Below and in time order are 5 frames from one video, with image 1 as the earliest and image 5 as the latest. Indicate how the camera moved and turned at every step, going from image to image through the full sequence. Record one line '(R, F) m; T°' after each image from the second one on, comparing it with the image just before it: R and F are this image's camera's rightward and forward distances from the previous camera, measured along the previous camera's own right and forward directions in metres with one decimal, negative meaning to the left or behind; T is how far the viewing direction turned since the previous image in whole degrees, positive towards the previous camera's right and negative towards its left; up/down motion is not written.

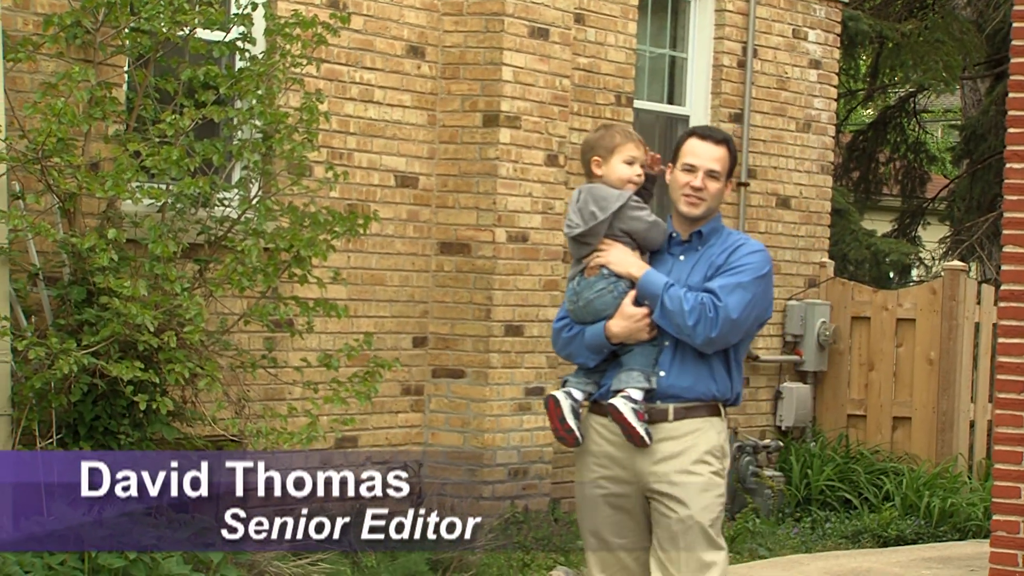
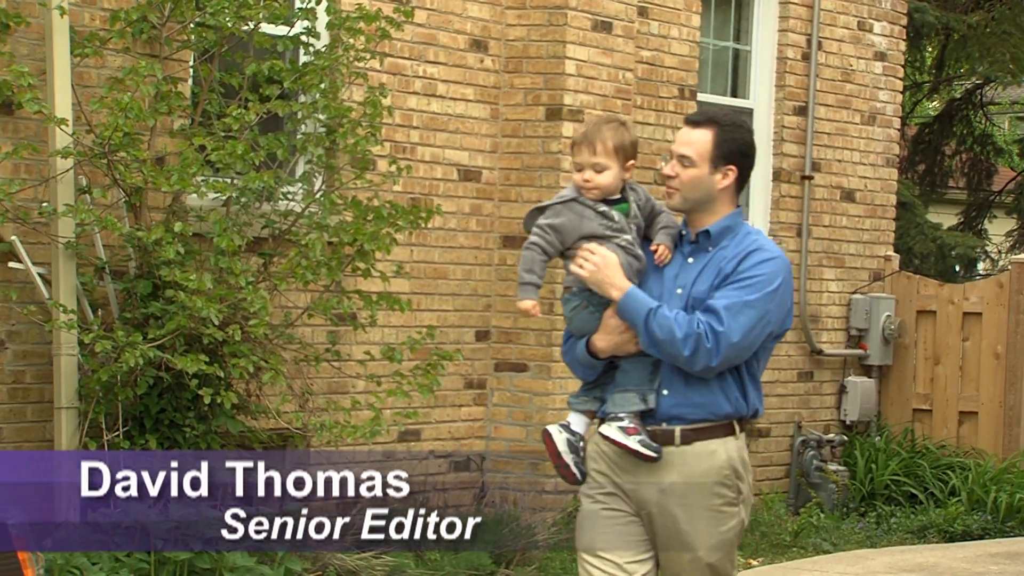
(0.0, 0.0) m; -2°
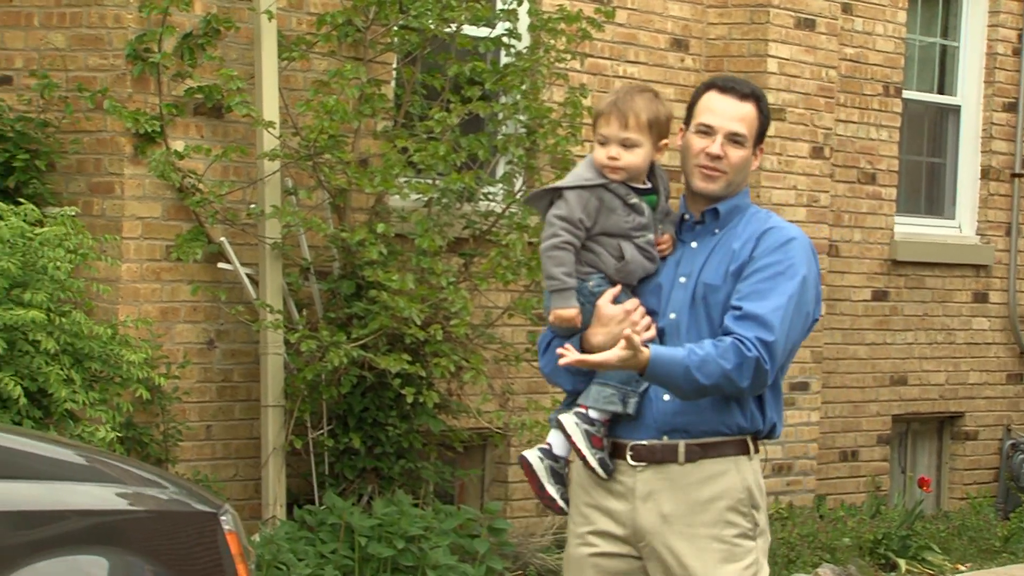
(-0.2, 0.0) m; -5°
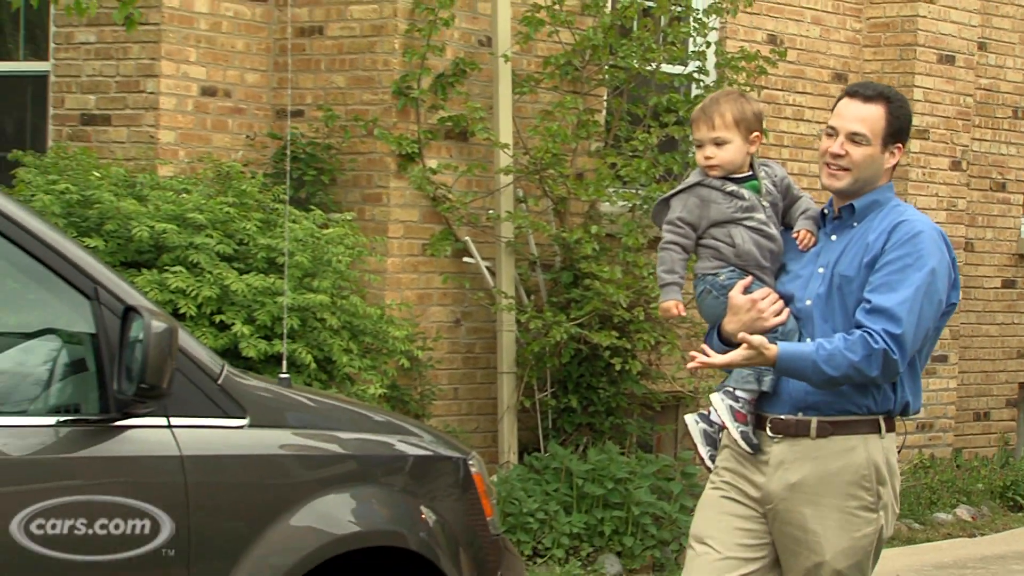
(0.0, -1.6) m; -6°
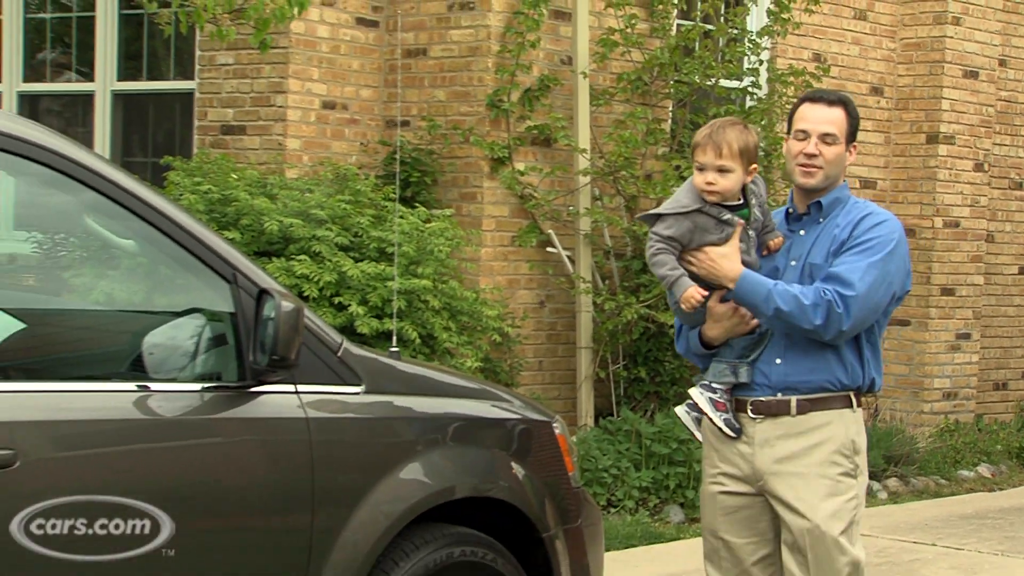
(0.0, -1.3) m; -2°
